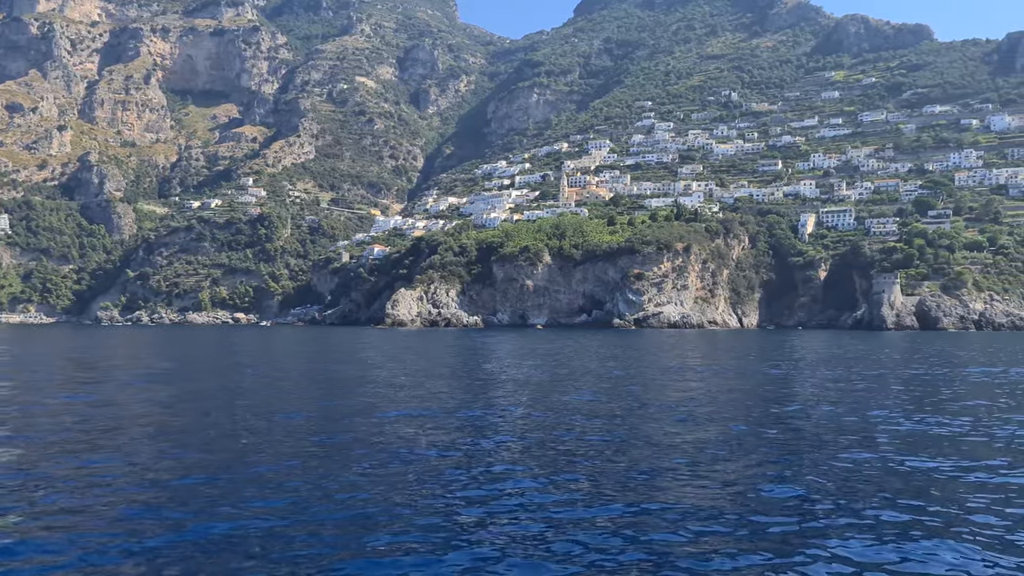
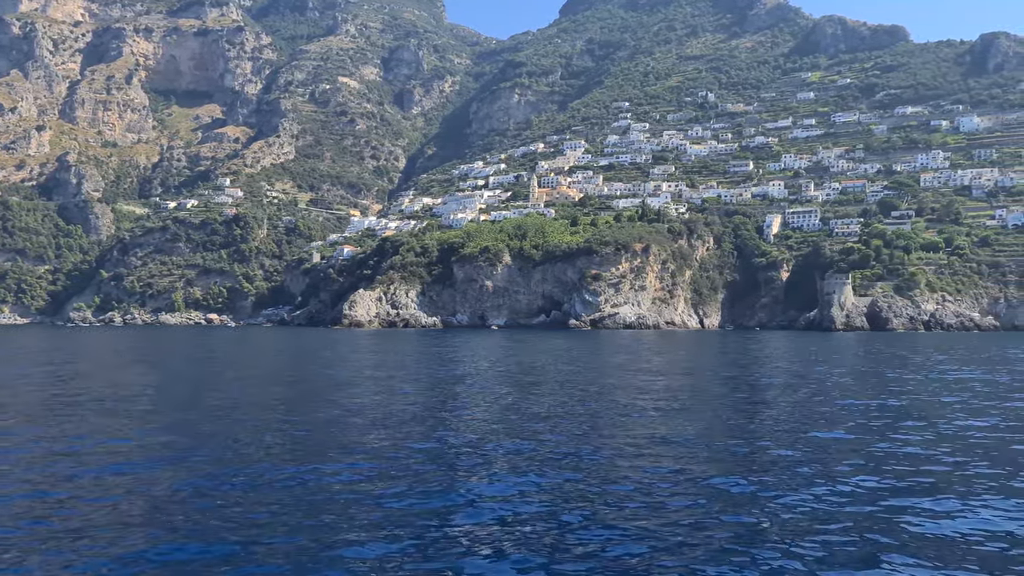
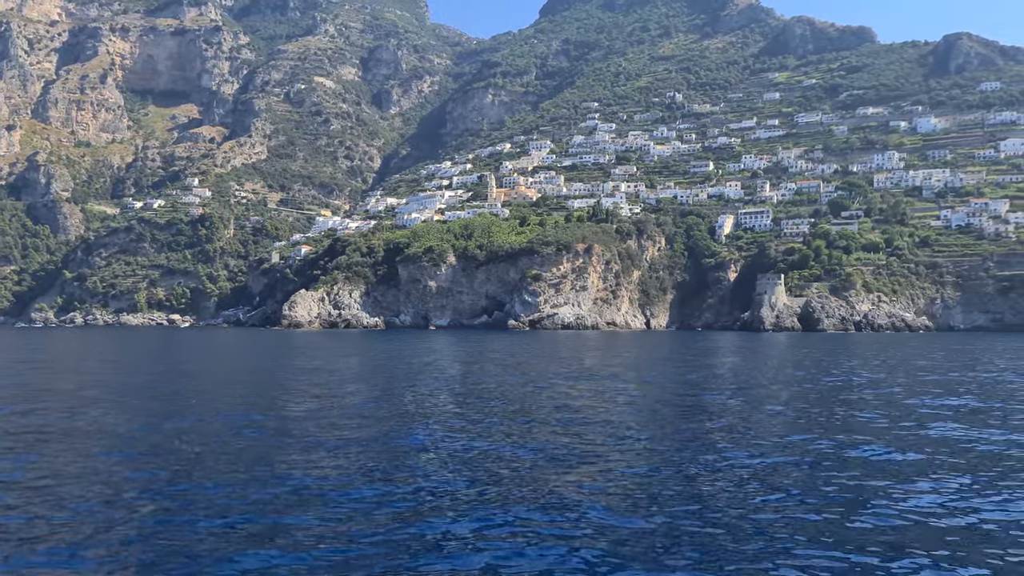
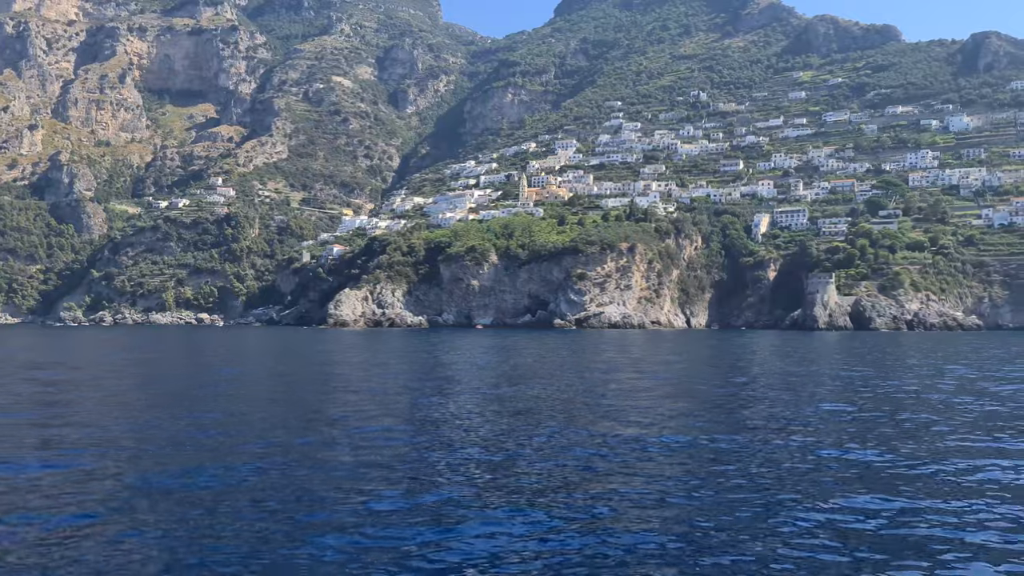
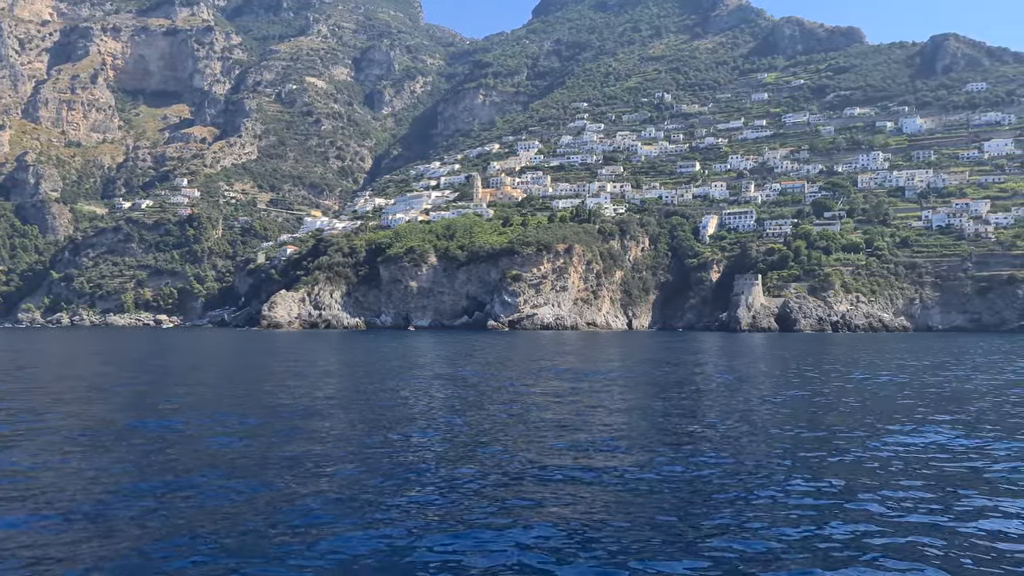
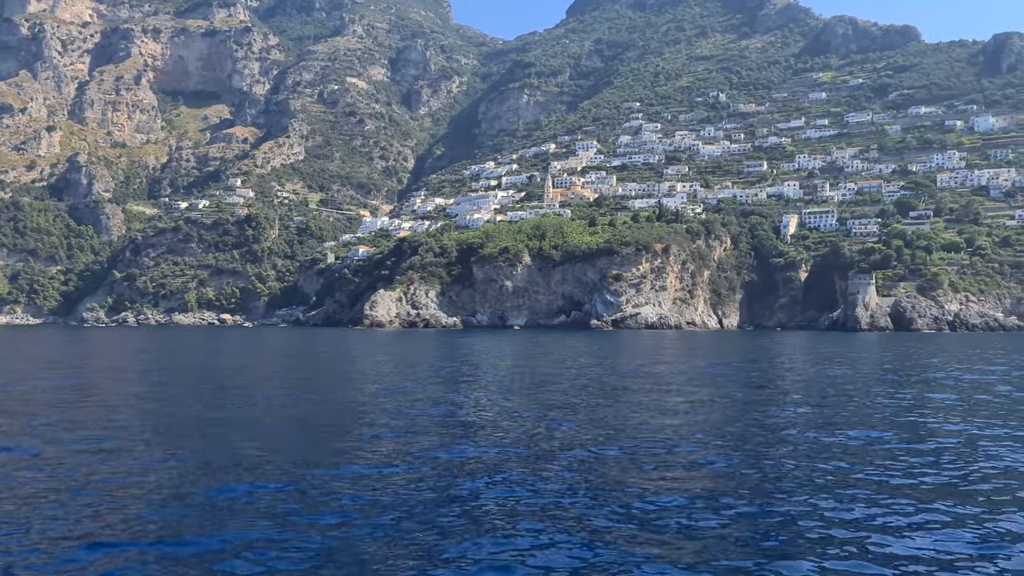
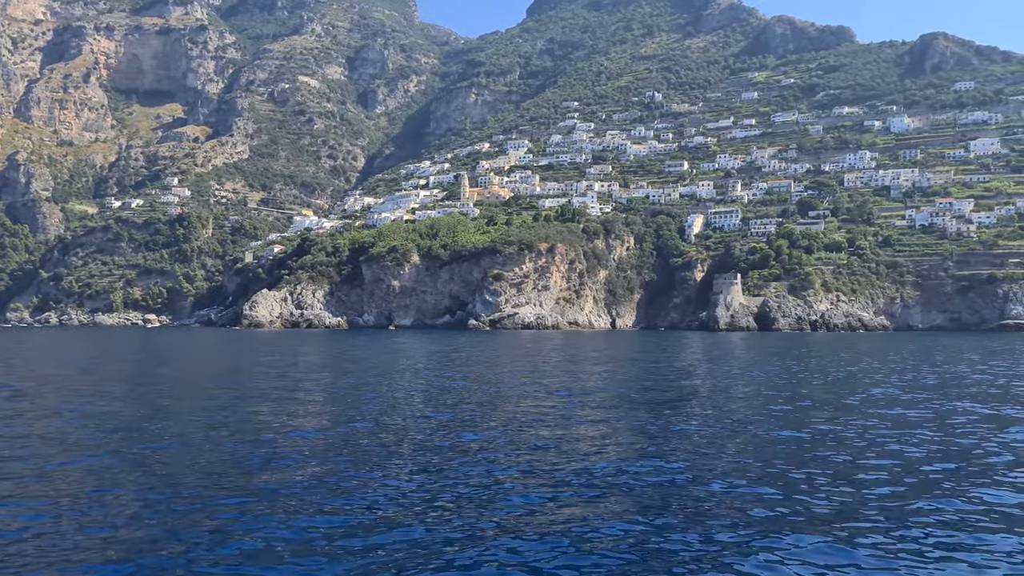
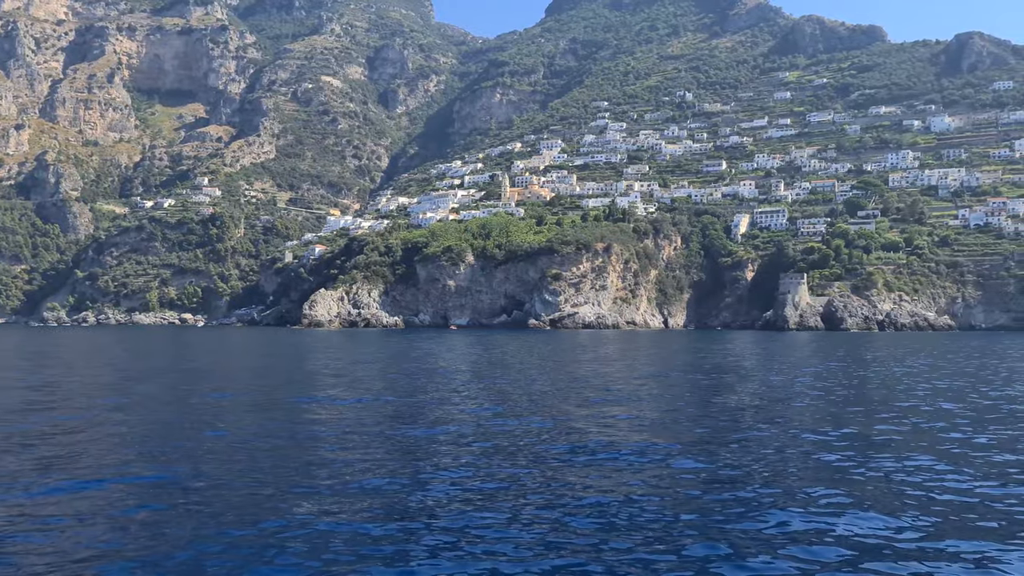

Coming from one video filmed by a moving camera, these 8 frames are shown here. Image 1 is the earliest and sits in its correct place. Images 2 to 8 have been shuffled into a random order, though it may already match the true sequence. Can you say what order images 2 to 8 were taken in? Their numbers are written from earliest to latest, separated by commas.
6, 2, 4, 8, 3, 5, 7
